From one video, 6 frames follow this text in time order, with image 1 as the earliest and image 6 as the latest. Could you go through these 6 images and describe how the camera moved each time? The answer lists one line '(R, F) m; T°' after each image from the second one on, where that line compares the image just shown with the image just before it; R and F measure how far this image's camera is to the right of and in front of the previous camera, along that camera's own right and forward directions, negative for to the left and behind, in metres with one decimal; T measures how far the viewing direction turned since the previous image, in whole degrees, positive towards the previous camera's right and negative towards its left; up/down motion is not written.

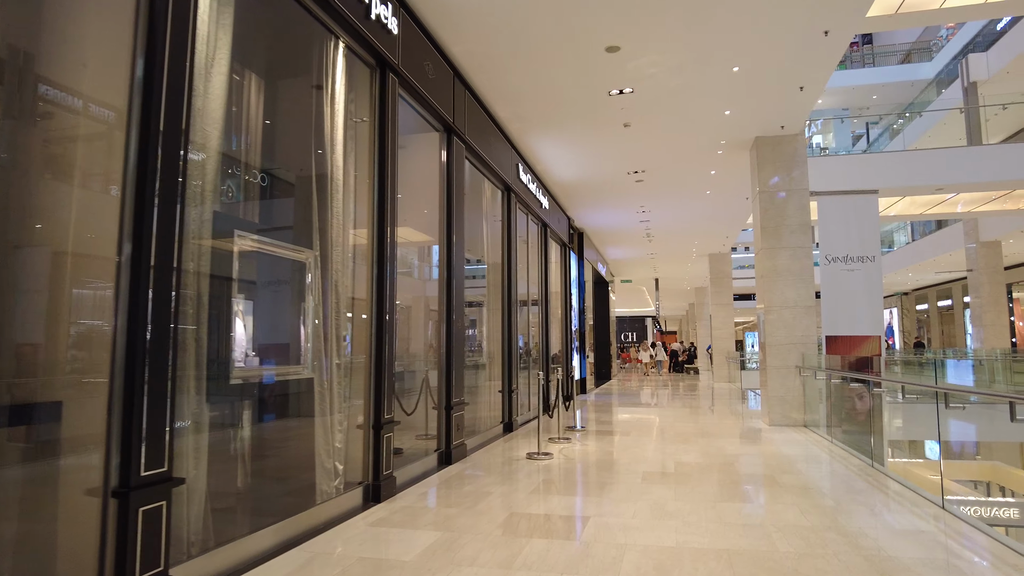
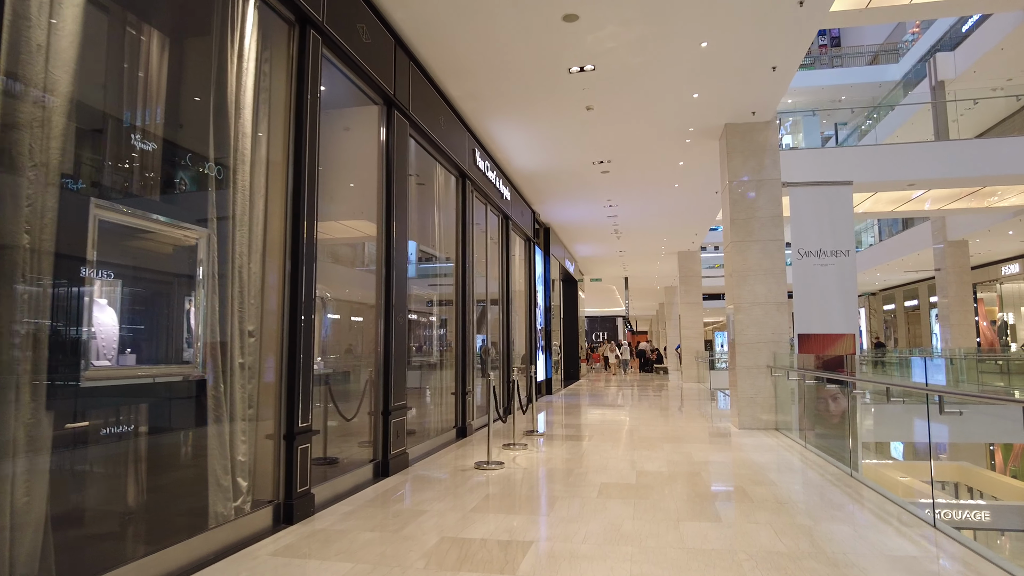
(+0.2, +0.5) m; +2°
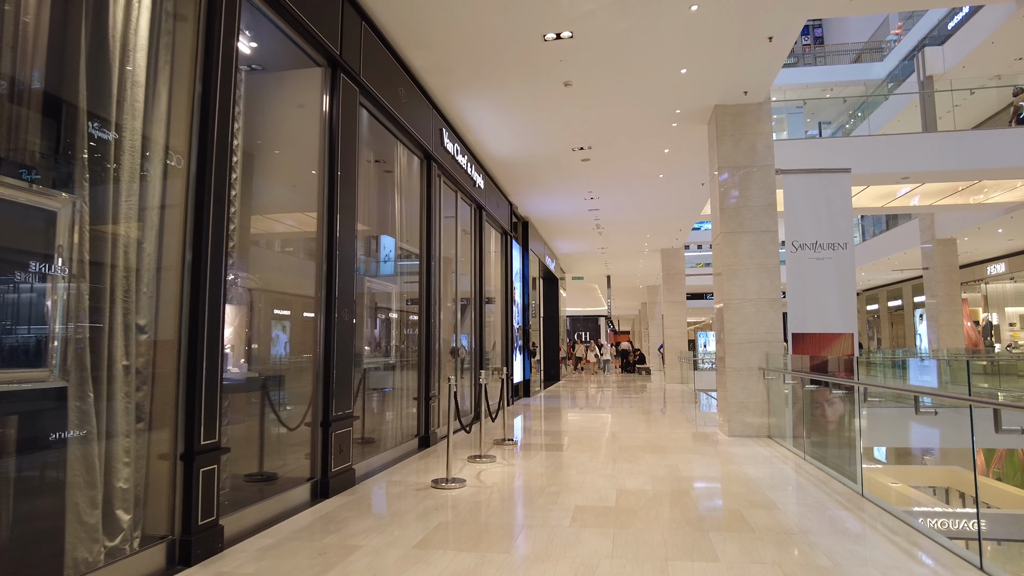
(+0.1, +0.6) m; +1°
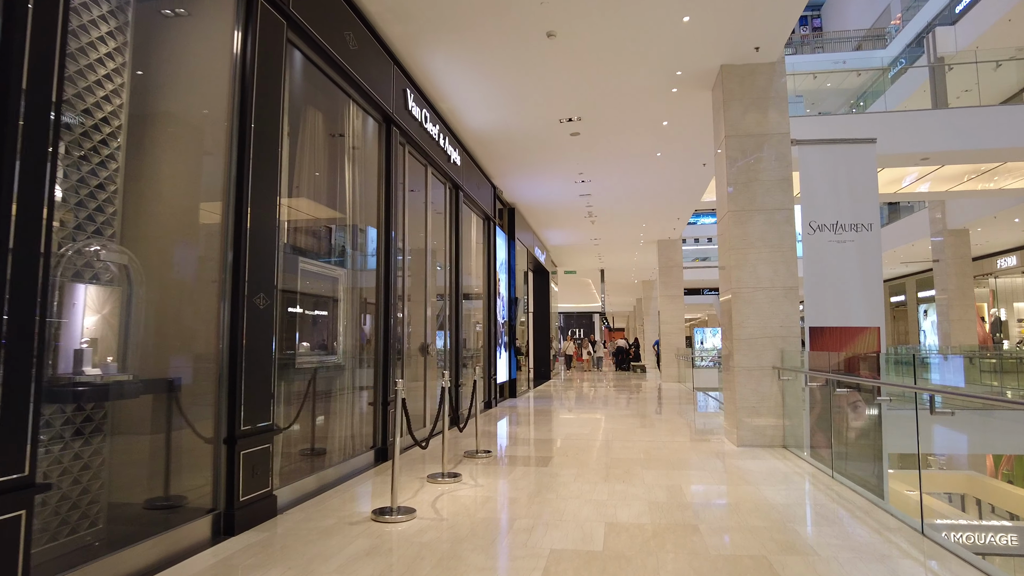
(+0.2, +0.9) m; 0°
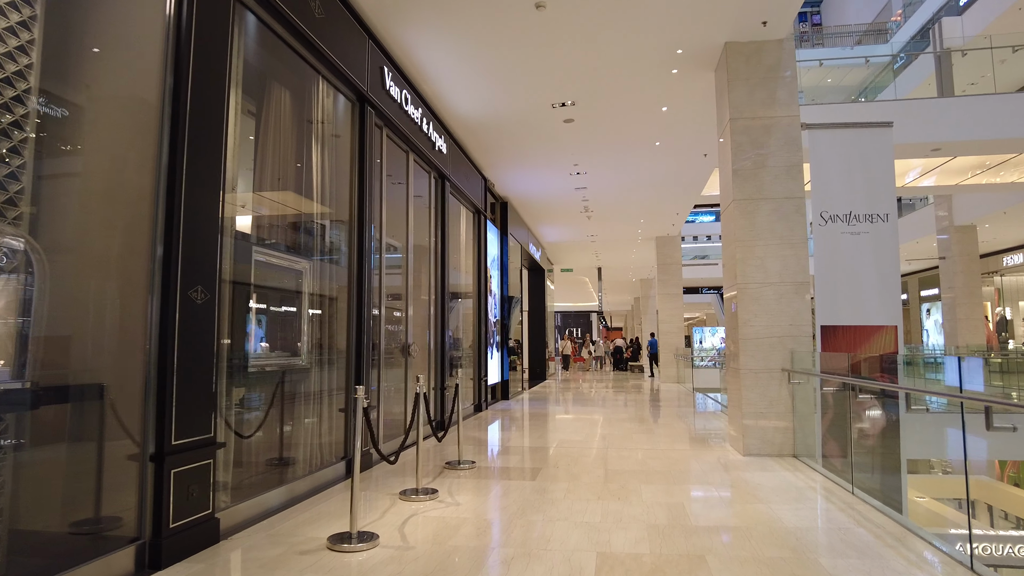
(+0.1, +0.5) m; 0°
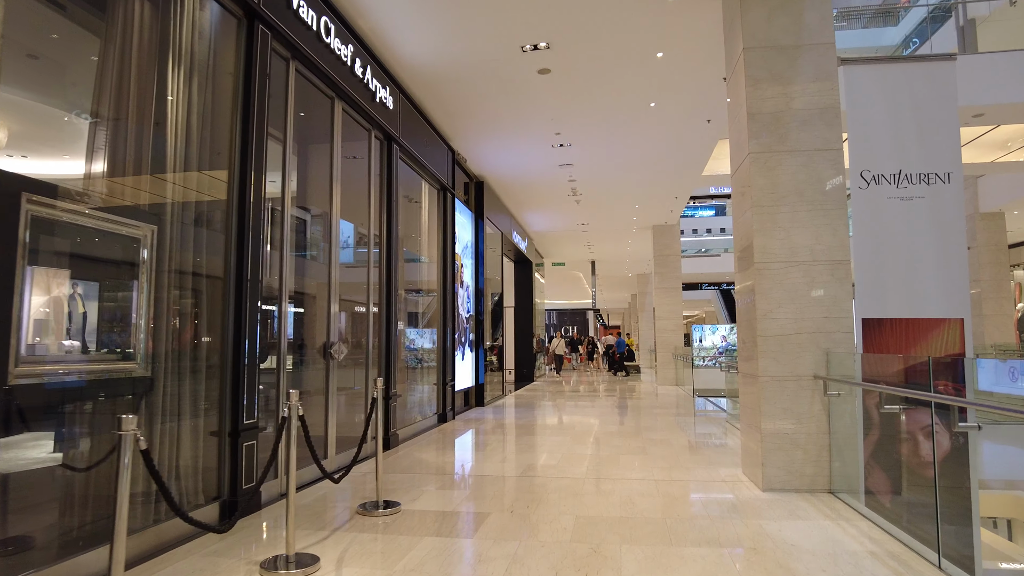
(+0.3, +1.3) m; 0°
